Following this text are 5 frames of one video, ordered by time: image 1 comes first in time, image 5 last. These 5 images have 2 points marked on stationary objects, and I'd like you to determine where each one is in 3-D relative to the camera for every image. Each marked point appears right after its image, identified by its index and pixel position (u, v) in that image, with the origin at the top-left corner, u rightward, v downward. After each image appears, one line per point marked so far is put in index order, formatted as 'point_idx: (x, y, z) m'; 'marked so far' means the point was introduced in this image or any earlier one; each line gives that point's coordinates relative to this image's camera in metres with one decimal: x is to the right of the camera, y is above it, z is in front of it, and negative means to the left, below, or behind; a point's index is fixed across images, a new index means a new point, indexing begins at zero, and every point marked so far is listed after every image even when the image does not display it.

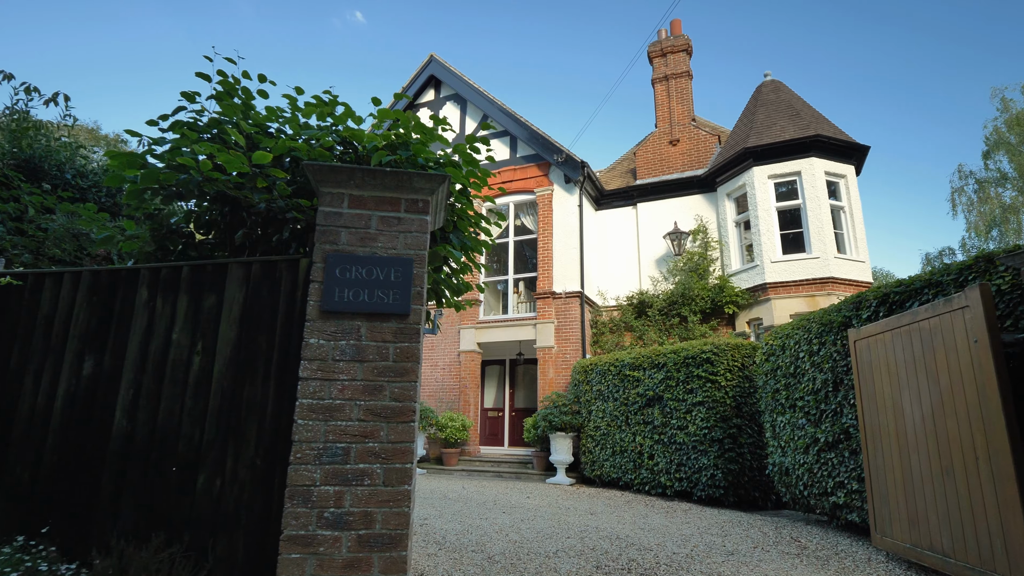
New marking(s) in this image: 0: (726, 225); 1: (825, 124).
0: (+4.8, +1.4, +11.4) m
1: (+6.6, +3.5, +10.9) m
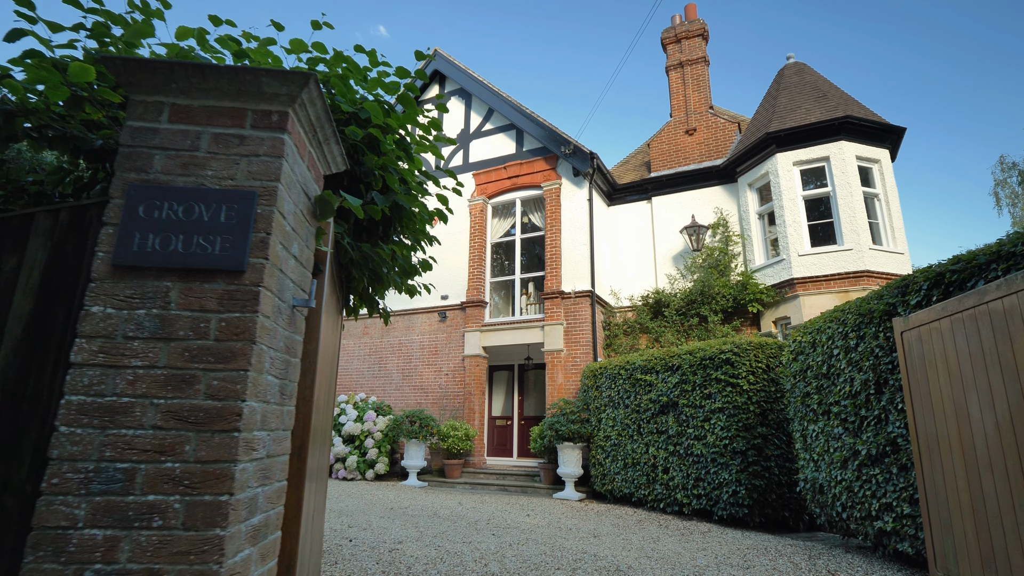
0: (+4.9, +1.5, +10.6) m
1: (+6.7, +3.6, +10.0) m
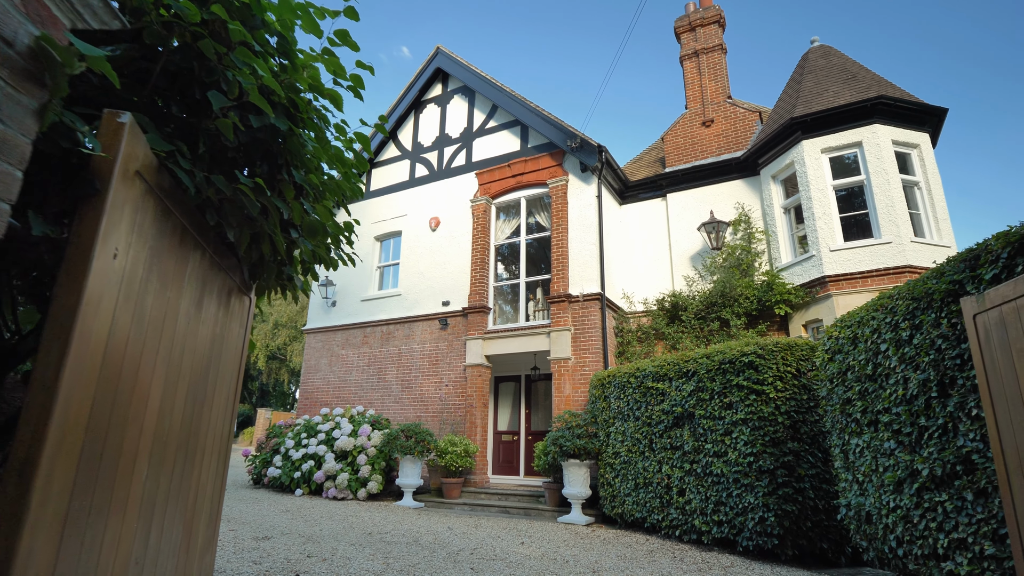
0: (+4.9, +1.4, +9.7) m
1: (+6.7, +3.6, +9.1) m
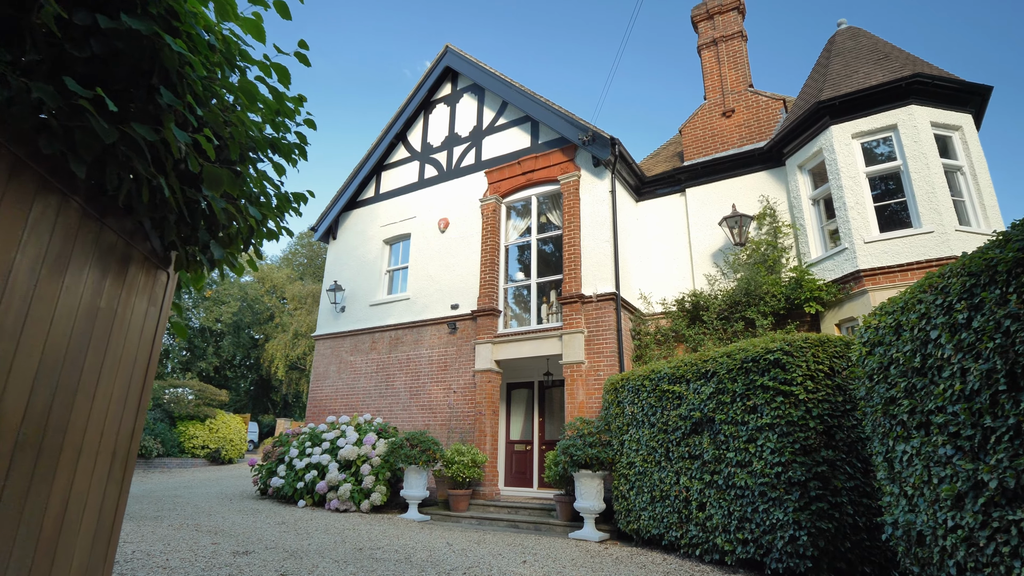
0: (+5.1, +1.5, +9.0) m
1: (+6.8, +3.7, +8.4) m
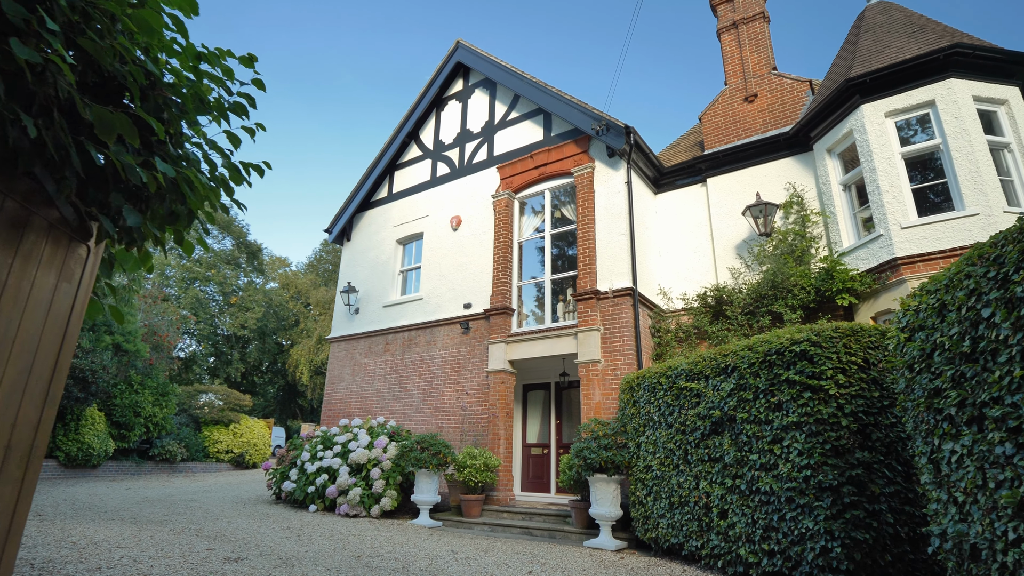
0: (+5.2, +1.6, +8.5) m
1: (+6.9, +3.8, +7.8) m
